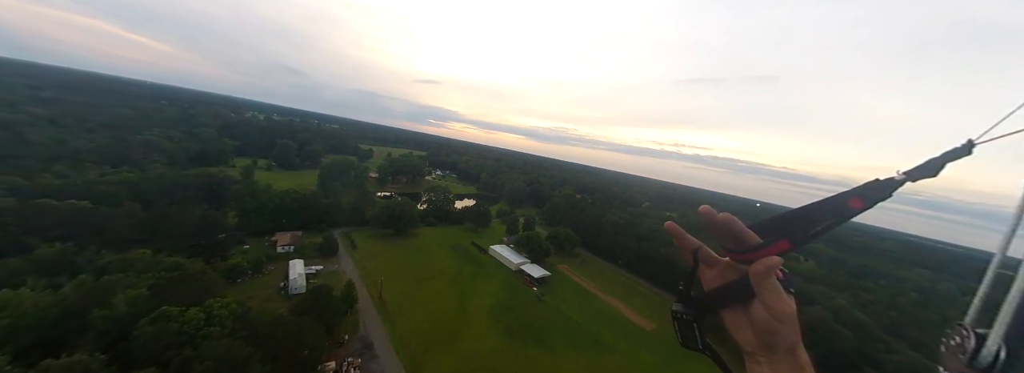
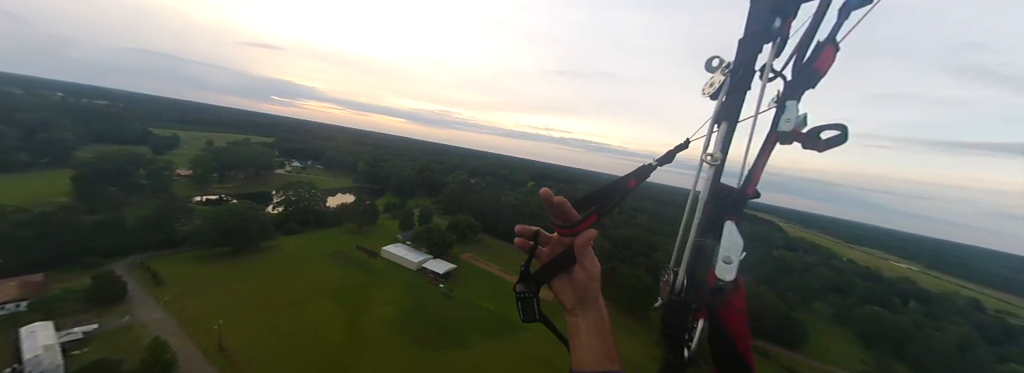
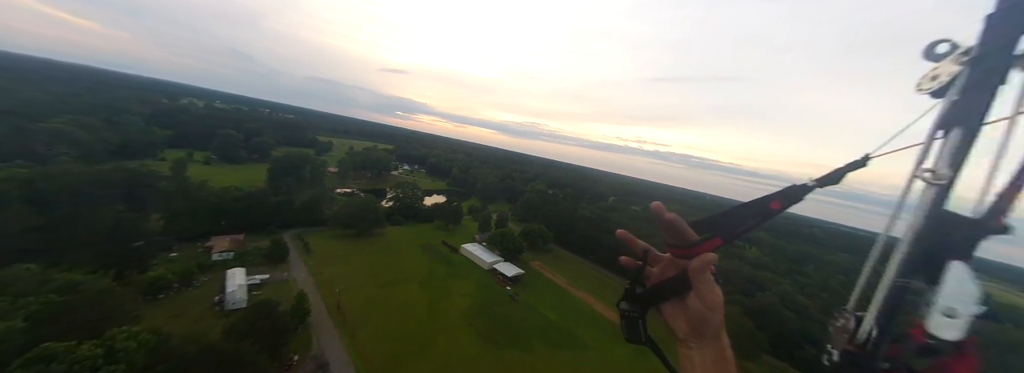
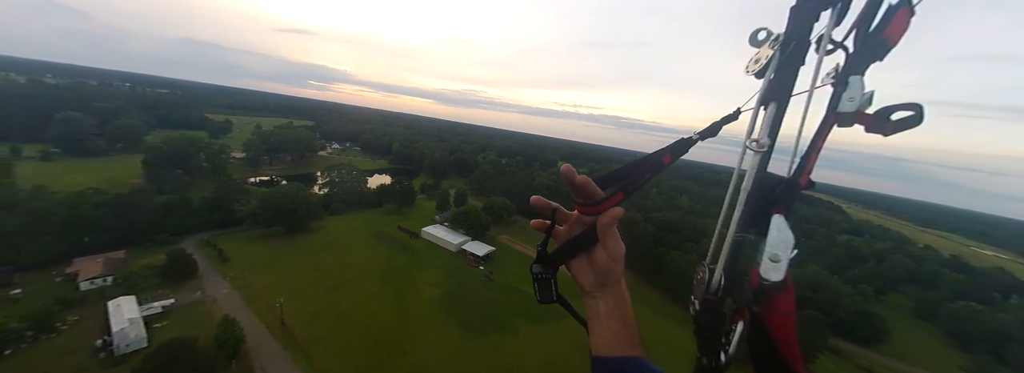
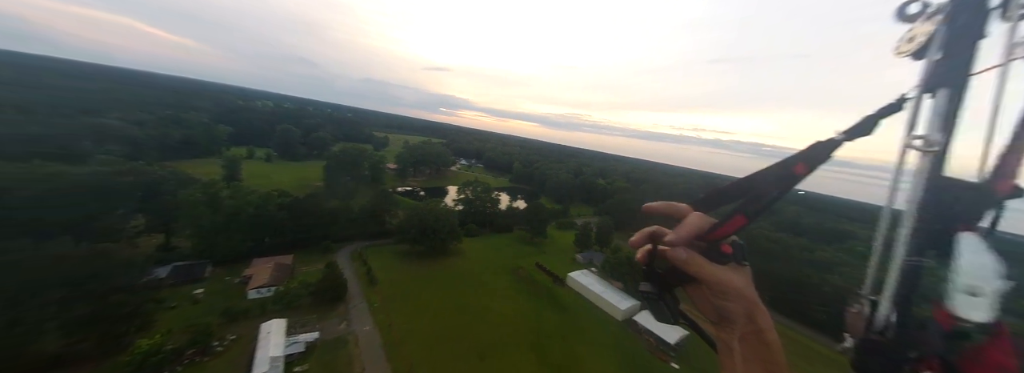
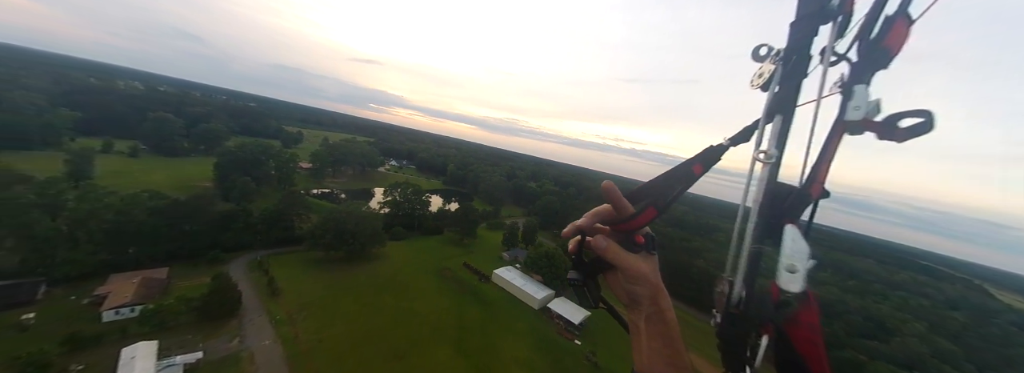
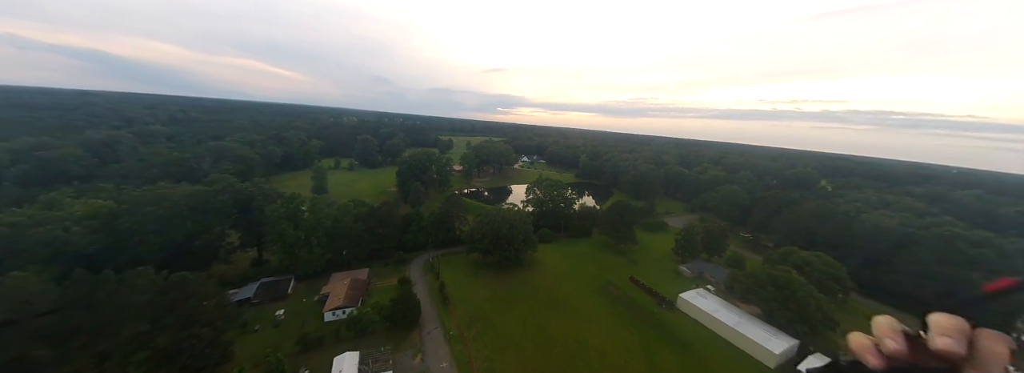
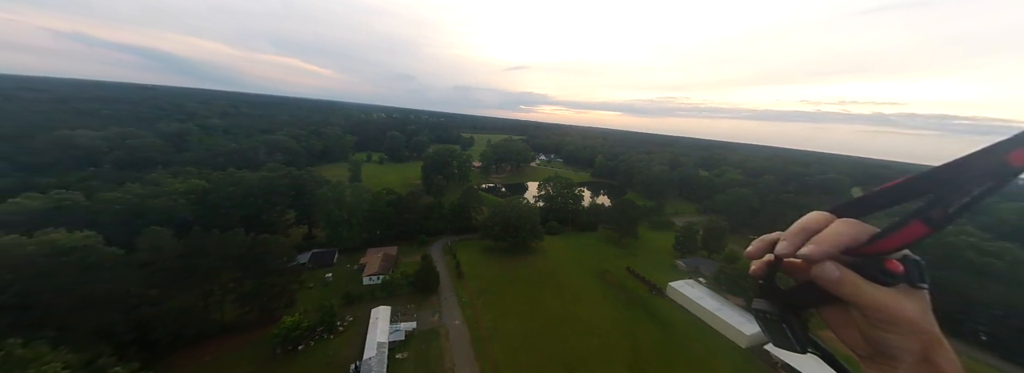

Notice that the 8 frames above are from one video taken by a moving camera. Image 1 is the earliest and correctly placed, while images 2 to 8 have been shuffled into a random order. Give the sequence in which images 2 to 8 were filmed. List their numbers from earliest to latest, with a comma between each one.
3, 2, 4, 6, 5, 8, 7
